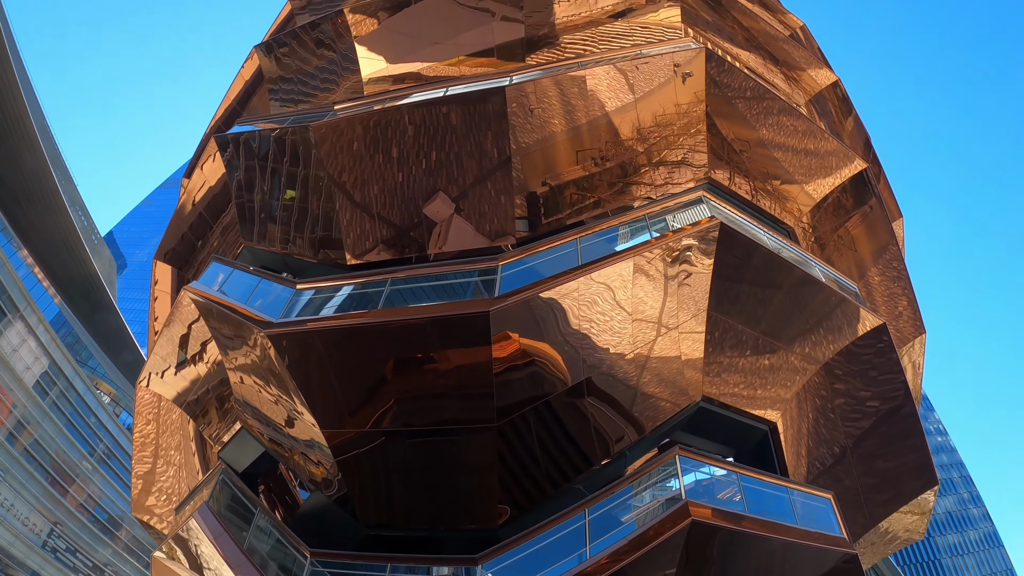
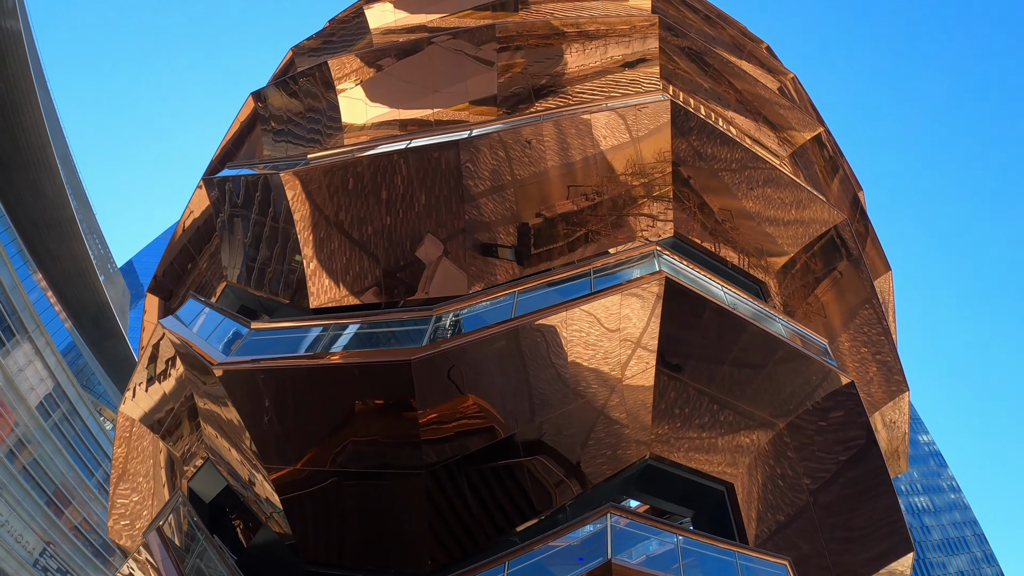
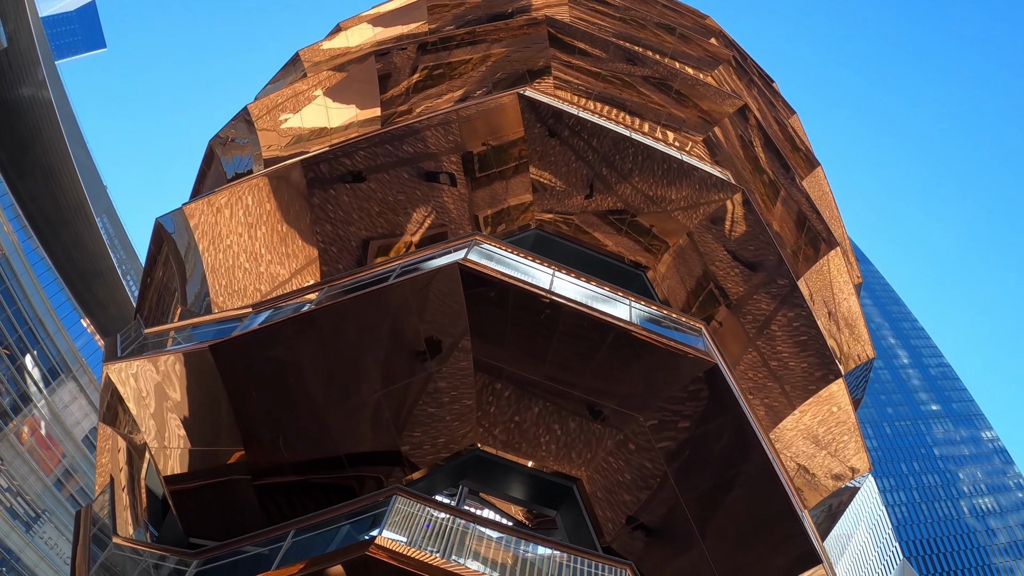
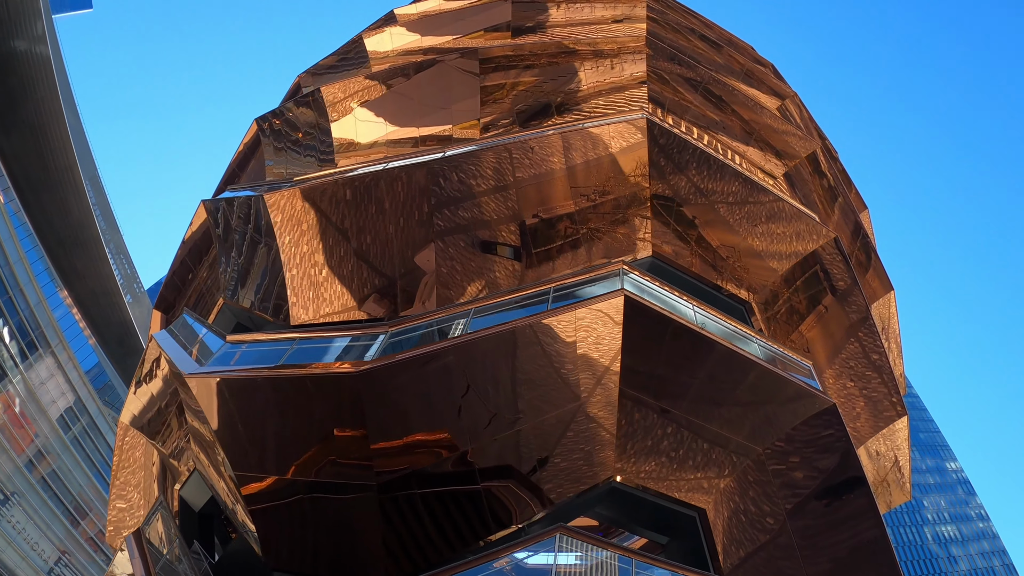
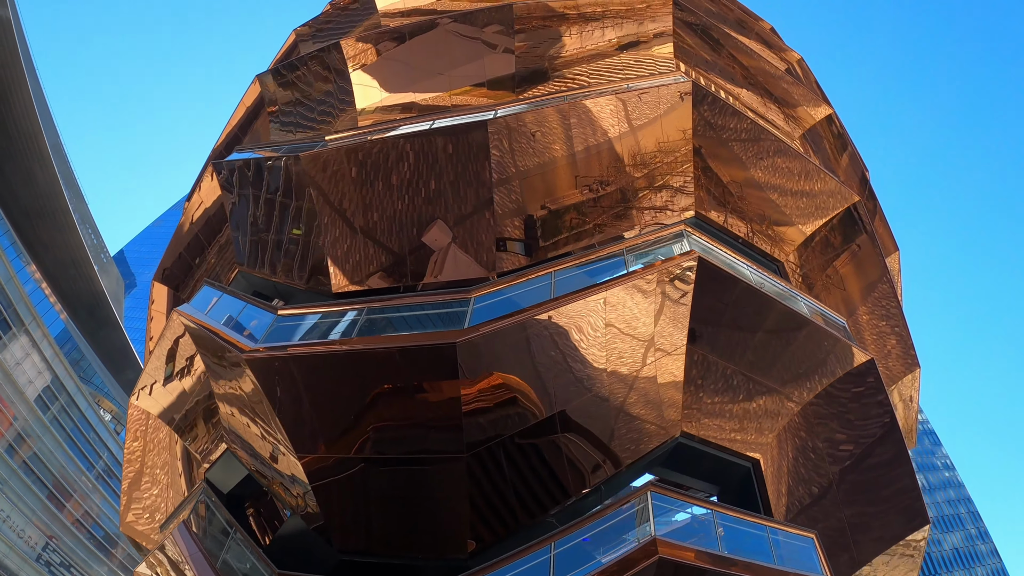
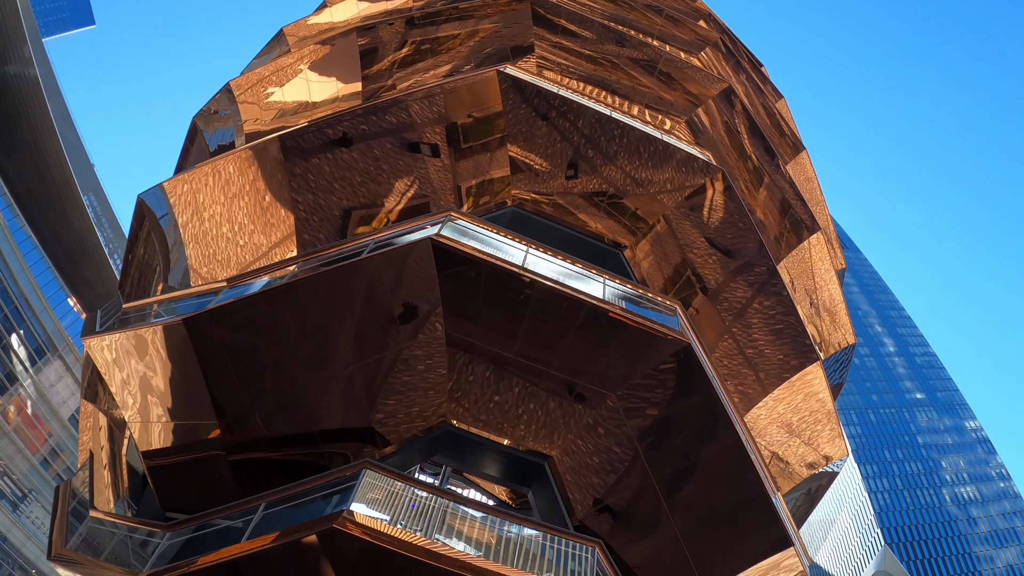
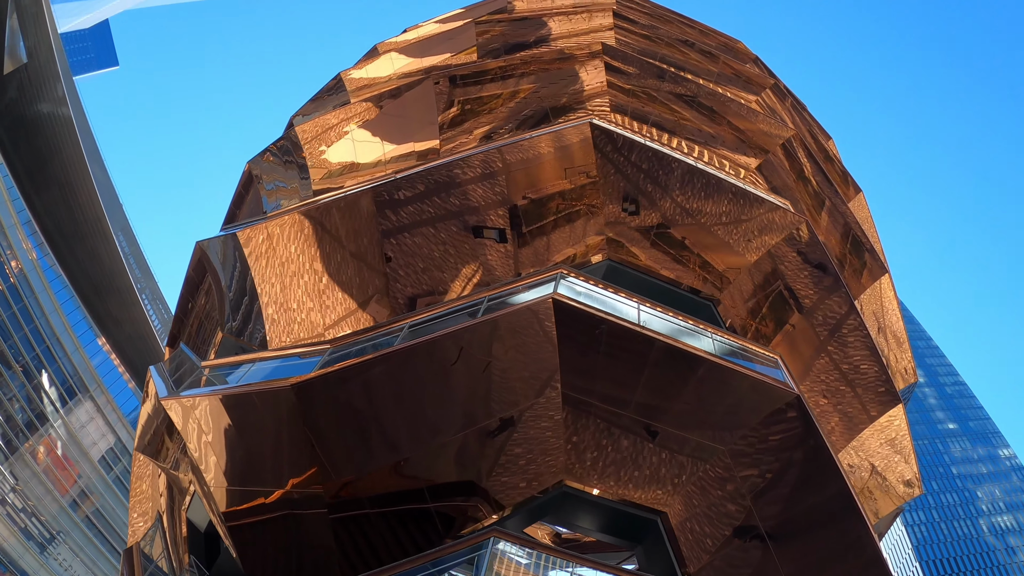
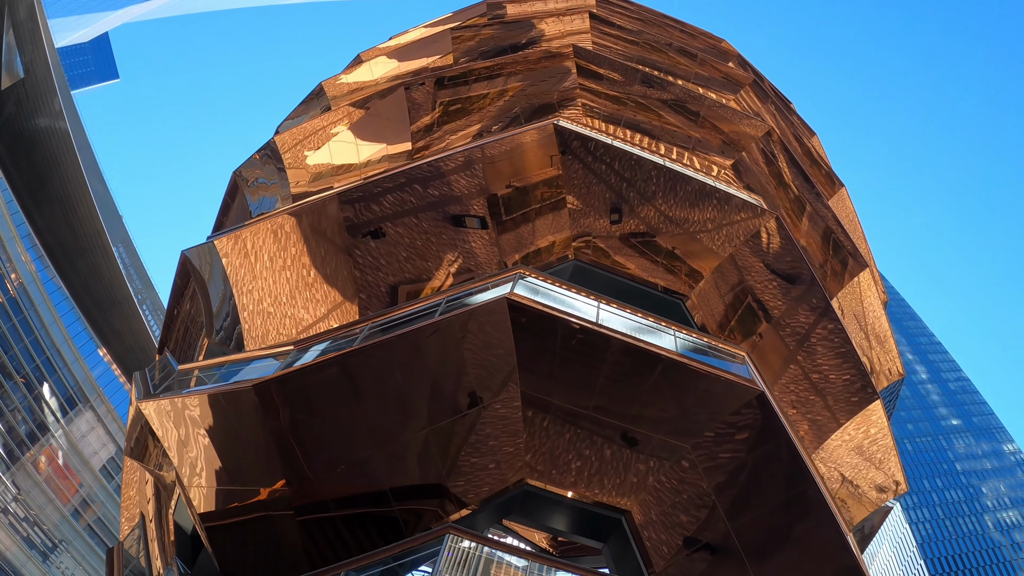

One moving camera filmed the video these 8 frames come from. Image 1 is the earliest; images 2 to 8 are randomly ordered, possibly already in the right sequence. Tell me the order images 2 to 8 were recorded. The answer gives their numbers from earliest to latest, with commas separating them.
5, 2, 4, 7, 8, 3, 6
